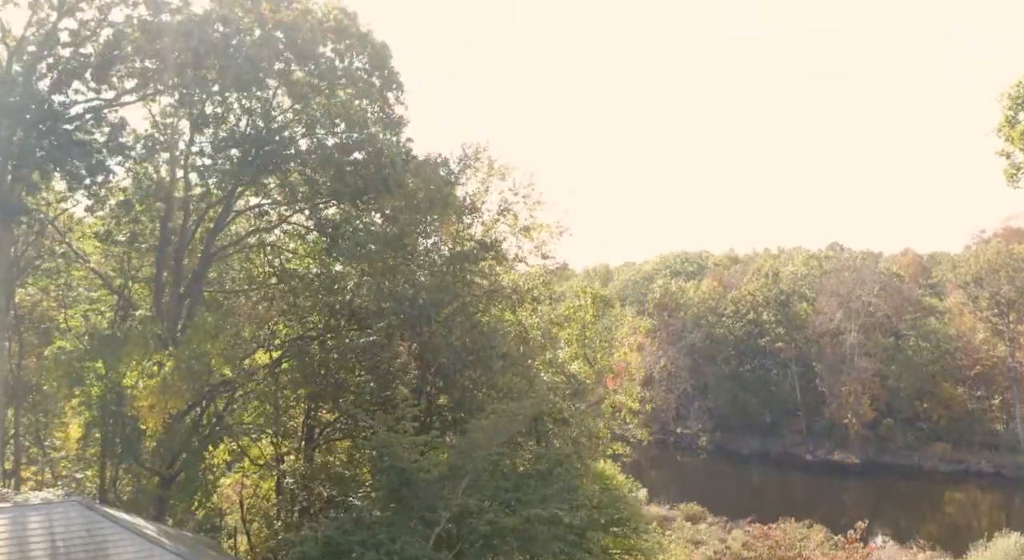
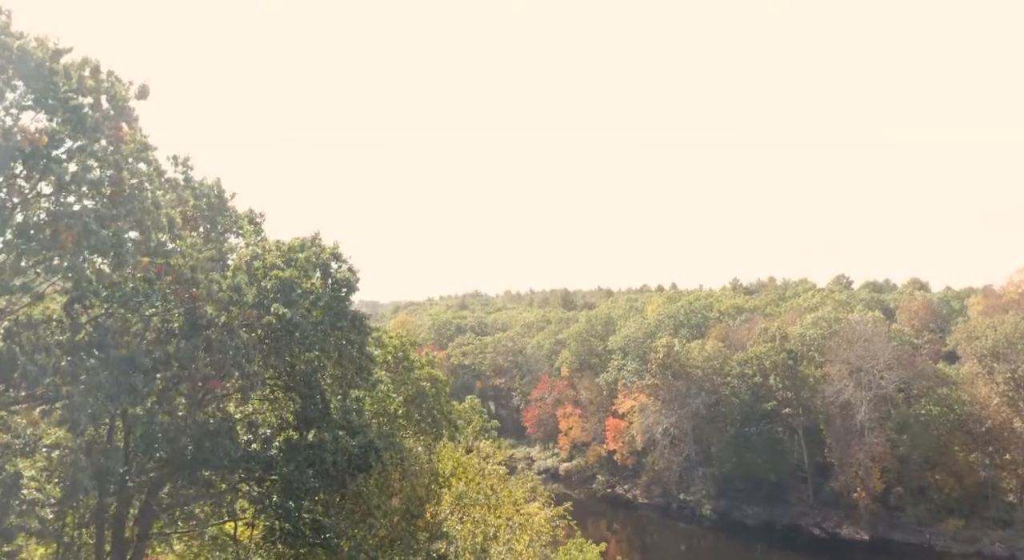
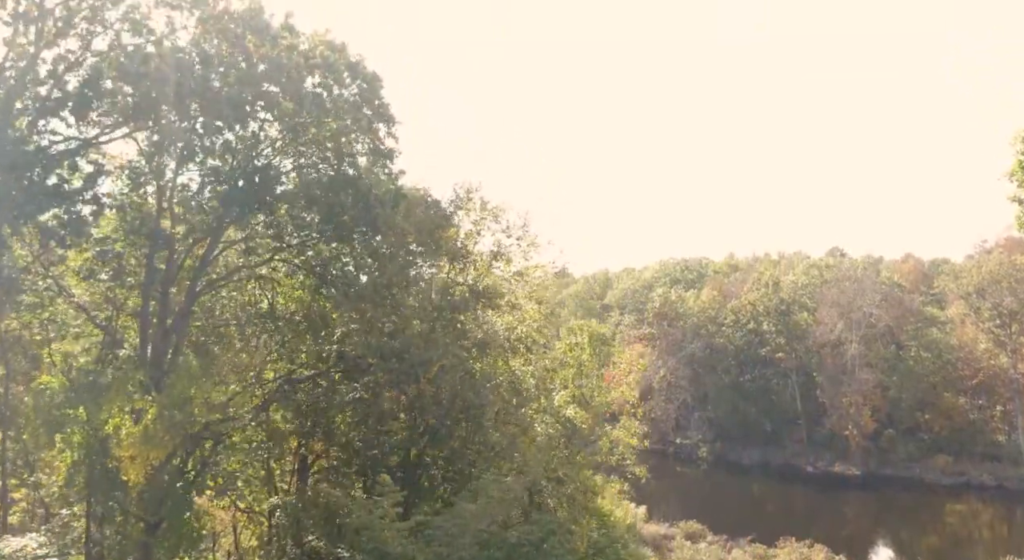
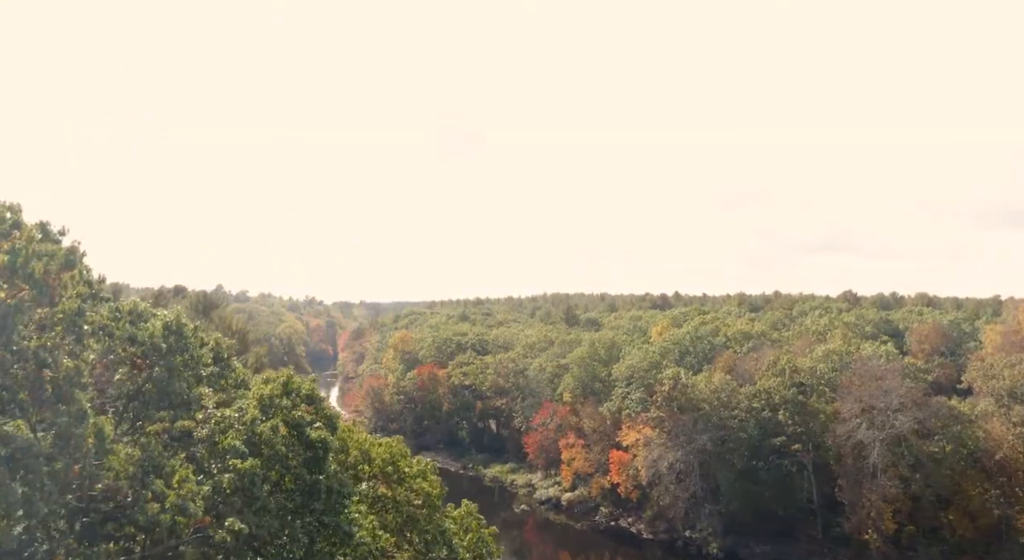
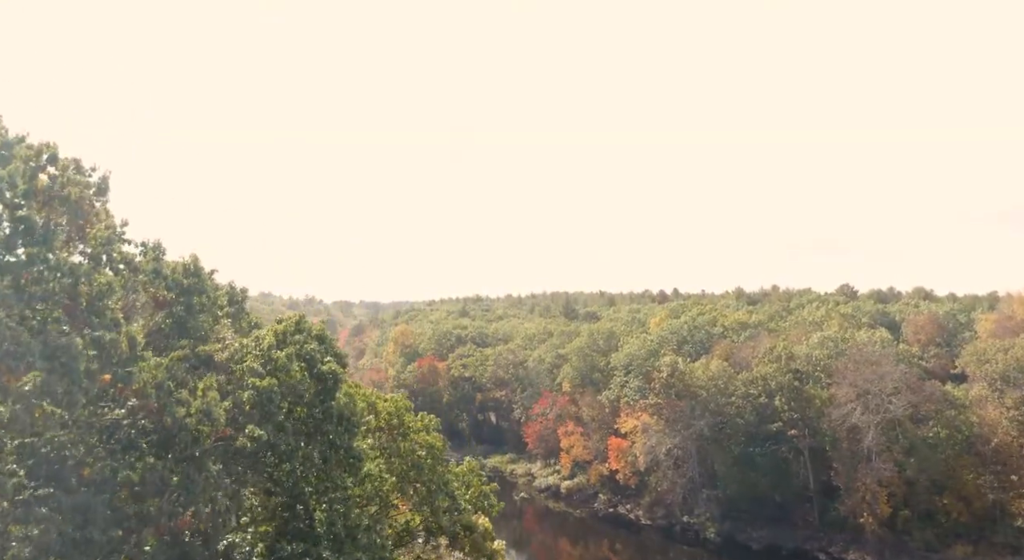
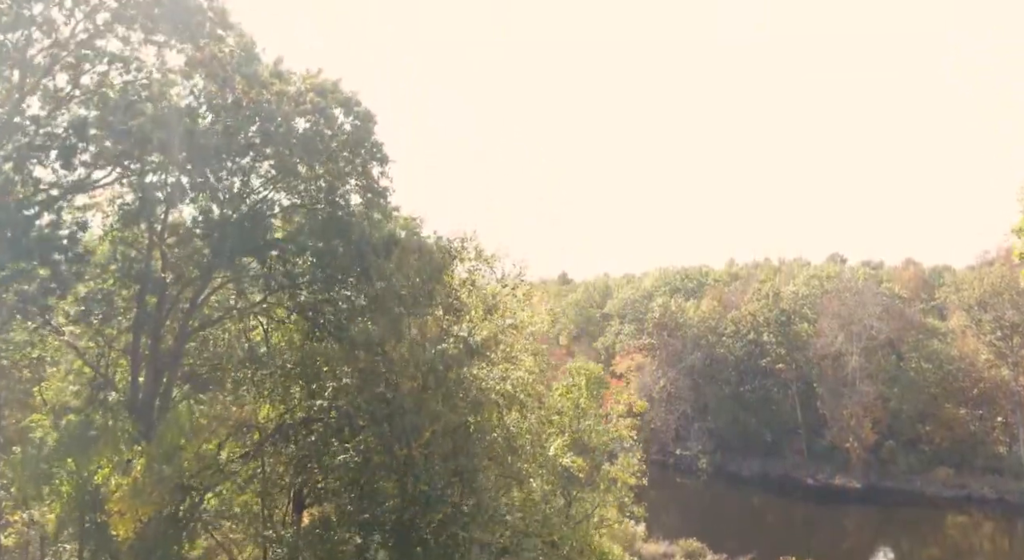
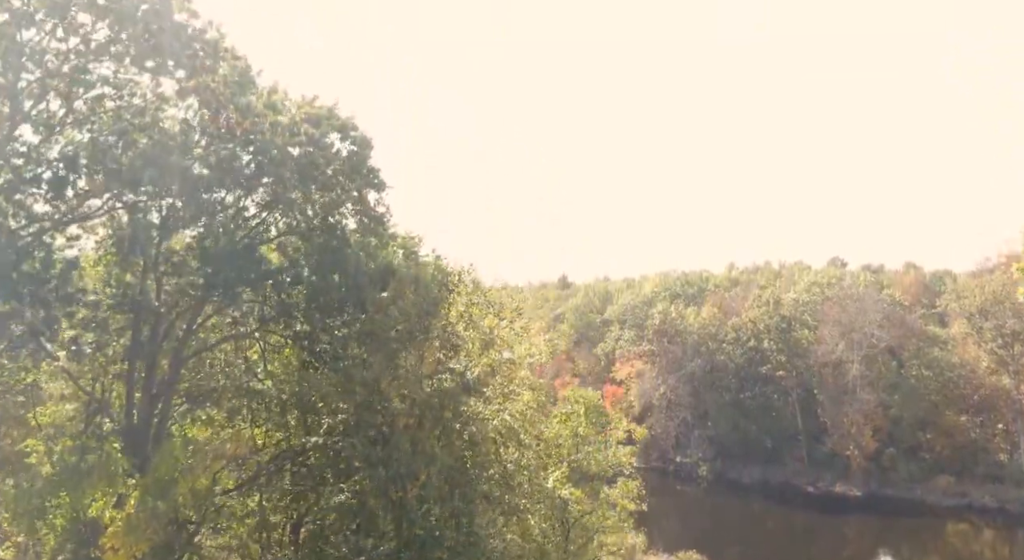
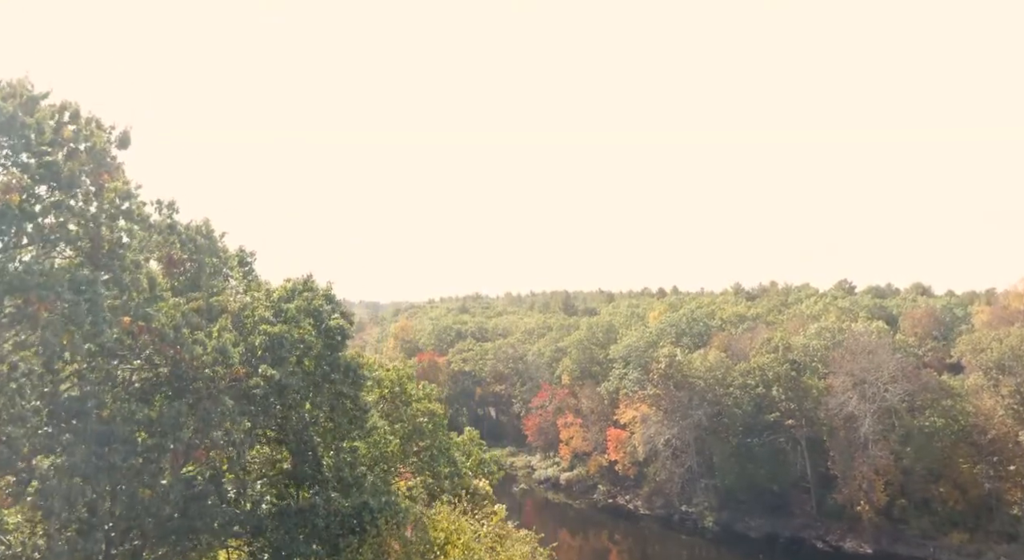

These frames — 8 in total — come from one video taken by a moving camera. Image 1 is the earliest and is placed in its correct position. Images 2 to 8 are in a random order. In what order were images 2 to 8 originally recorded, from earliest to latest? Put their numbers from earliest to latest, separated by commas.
3, 6, 7, 2, 8, 5, 4
